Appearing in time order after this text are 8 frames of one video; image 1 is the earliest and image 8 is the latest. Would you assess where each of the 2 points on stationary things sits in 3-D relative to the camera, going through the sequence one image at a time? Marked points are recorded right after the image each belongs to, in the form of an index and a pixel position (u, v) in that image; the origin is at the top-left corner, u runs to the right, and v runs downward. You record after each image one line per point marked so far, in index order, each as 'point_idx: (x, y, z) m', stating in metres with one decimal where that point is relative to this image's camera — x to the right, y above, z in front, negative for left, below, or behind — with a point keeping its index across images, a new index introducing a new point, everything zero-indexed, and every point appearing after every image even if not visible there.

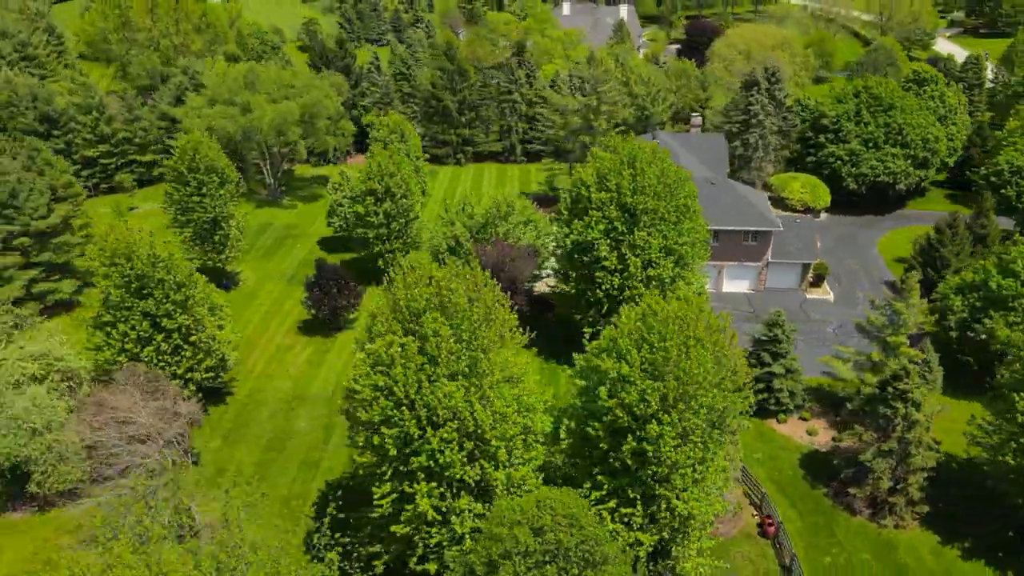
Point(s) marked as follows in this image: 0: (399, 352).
0: (-2.6, -1.7, +19.7) m
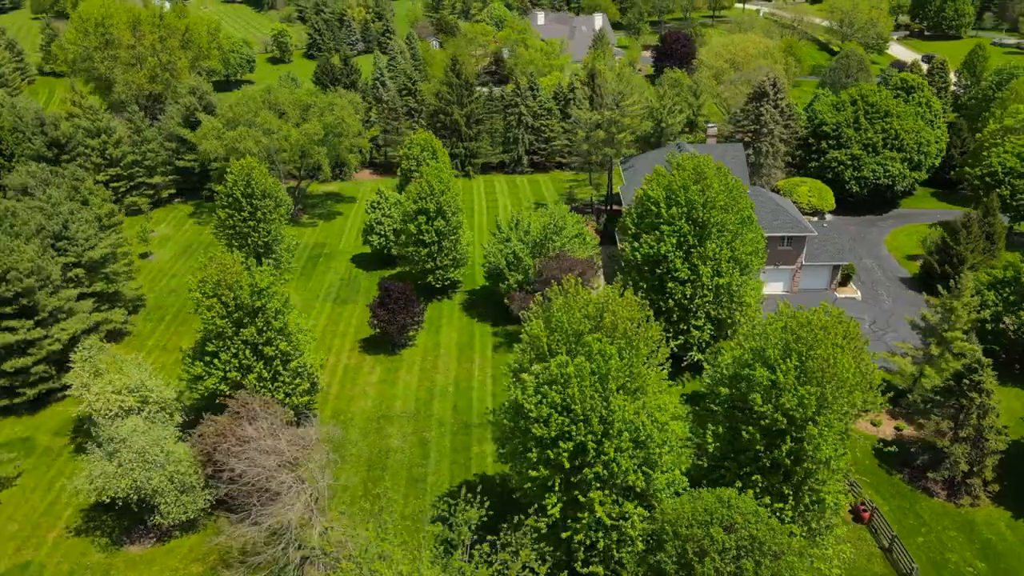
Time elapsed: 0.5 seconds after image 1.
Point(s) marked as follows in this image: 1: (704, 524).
0: (+2.0, -2.3, +21.2) m
1: (+5.0, -6.1, +19.3) m
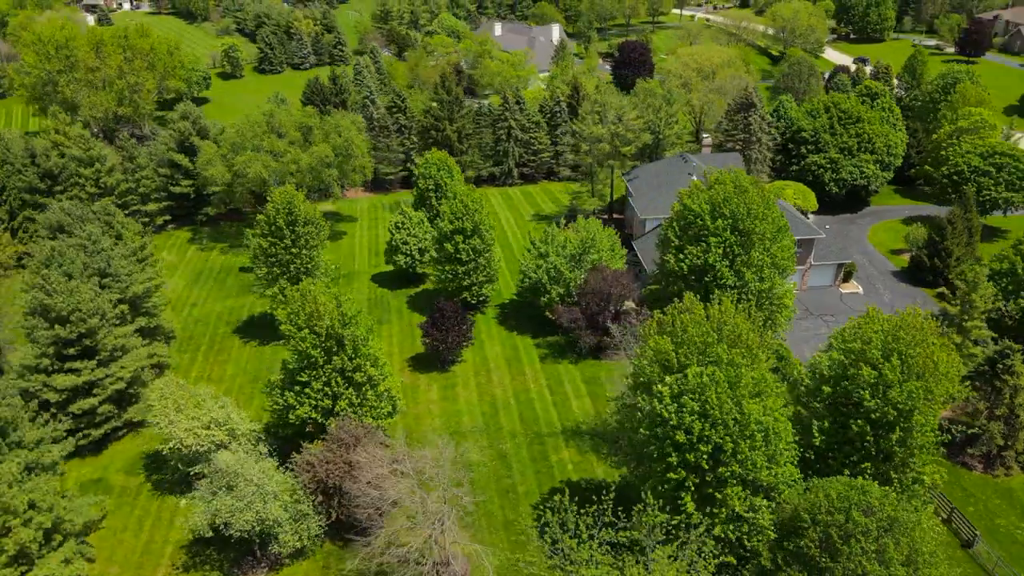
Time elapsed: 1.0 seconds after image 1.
0: (+6.3, -2.9, +23.3) m
1: (+9.7, -6.5, +21.8) m
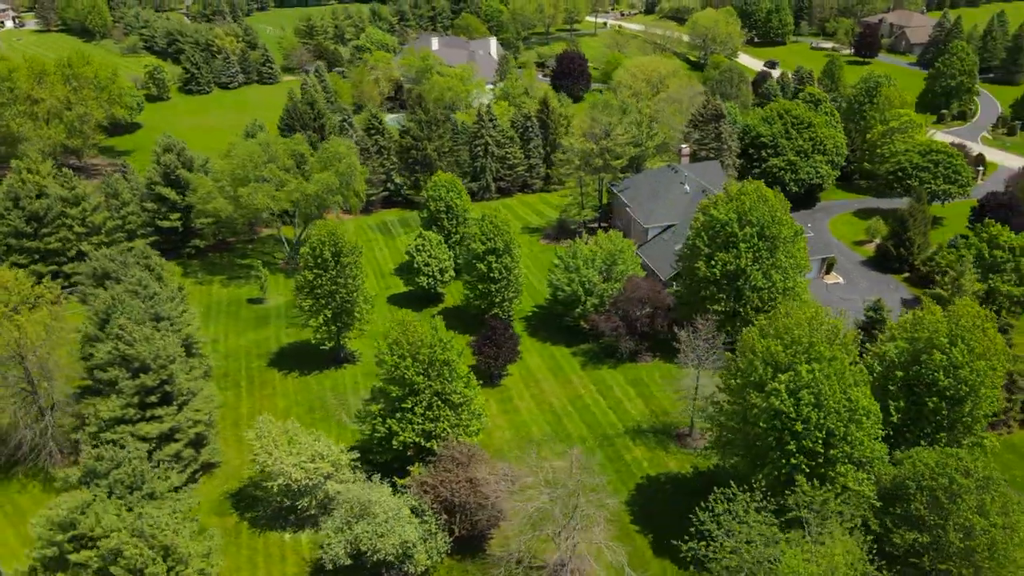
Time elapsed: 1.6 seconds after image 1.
0: (+11.1, -3.1, +26.9) m
1: (+14.9, -6.5, +25.8) m
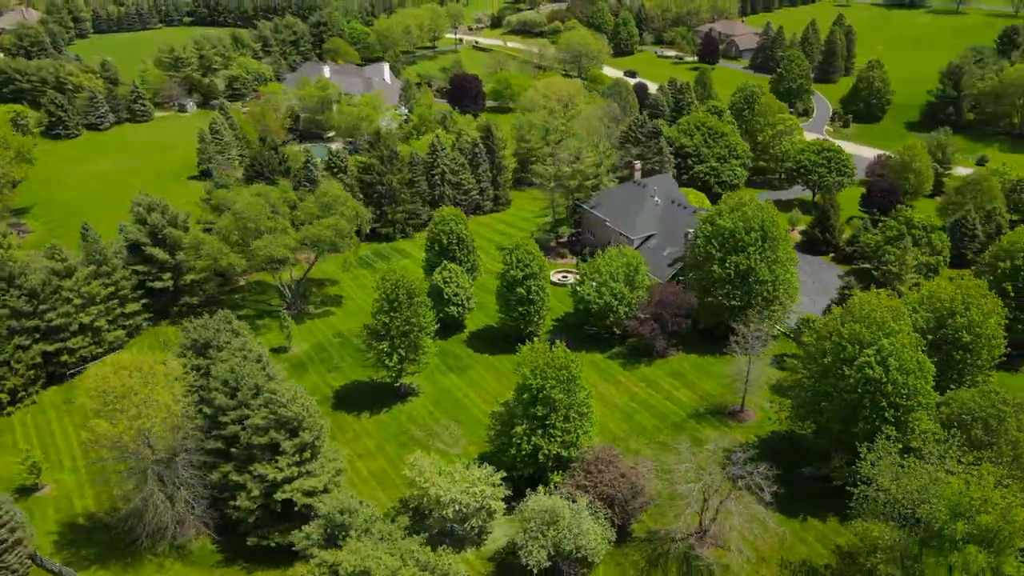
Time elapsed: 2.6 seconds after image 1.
0: (+18.0, -2.7, +35.1) m
1: (+22.3, -5.6, +35.0) m
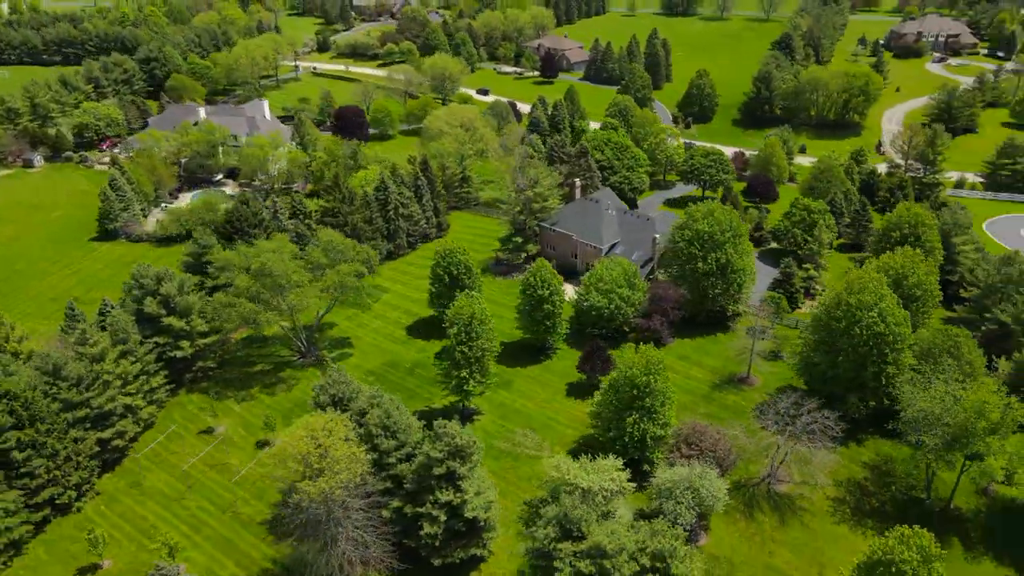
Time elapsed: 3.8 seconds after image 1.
0: (+23.8, -1.2, +47.3) m
1: (+28.3, -3.4, +48.4) m
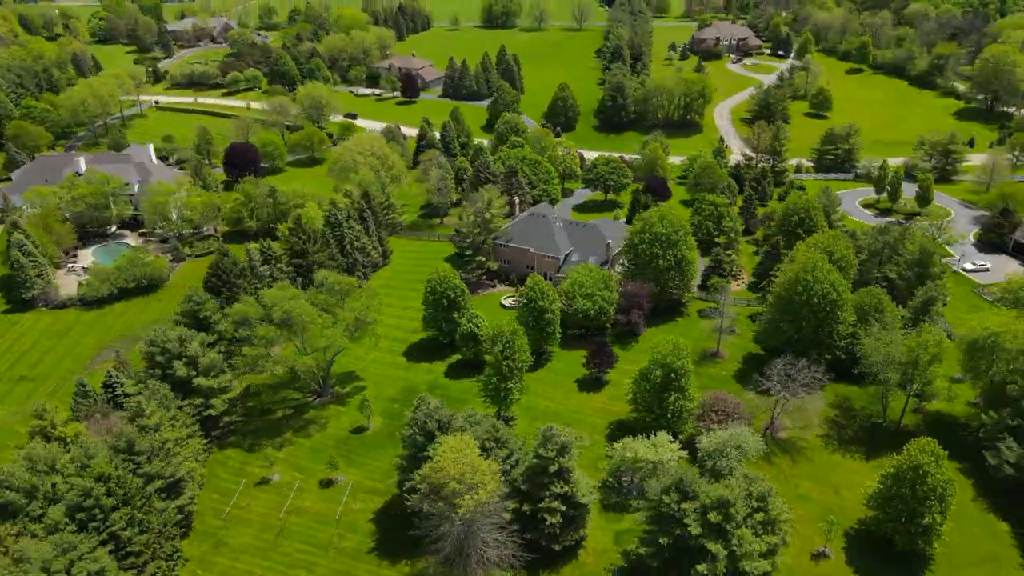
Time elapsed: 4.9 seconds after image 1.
0: (+25.8, +0.8, +59.9) m
1: (+30.1, -0.9, +62.1) m
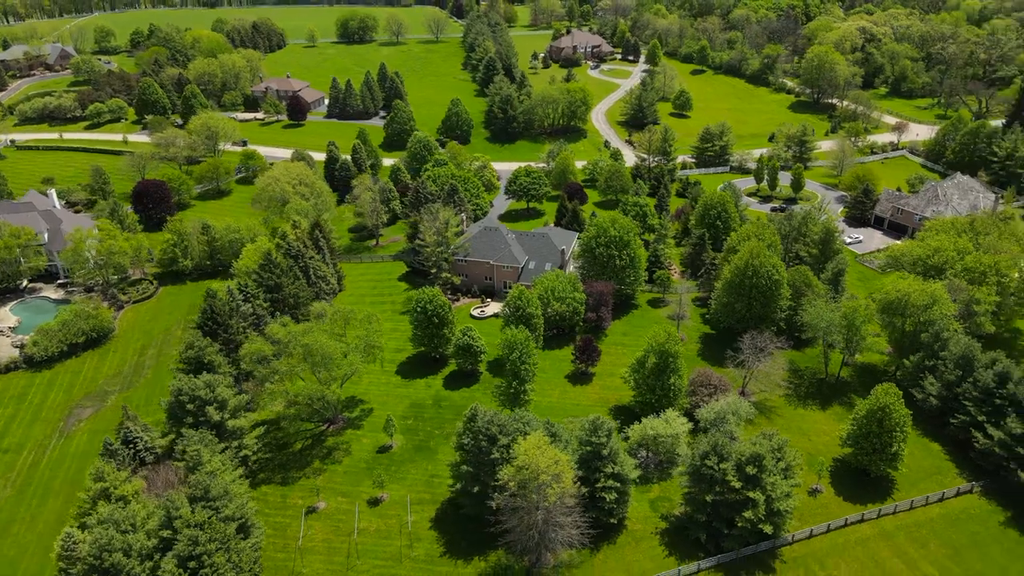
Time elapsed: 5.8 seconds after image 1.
0: (+24.8, +2.5, +70.6) m
1: (+28.7, +1.2, +73.7) m
